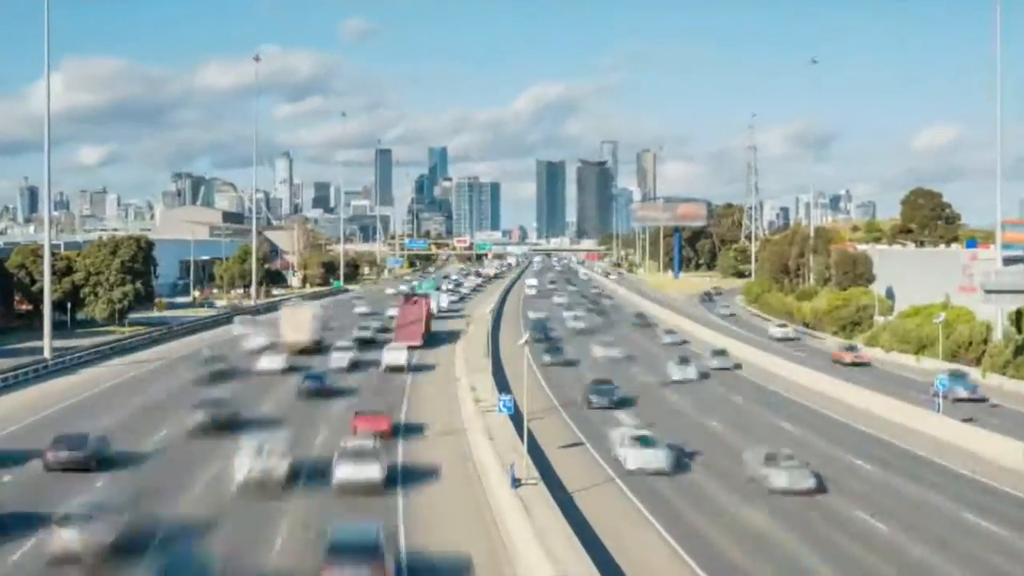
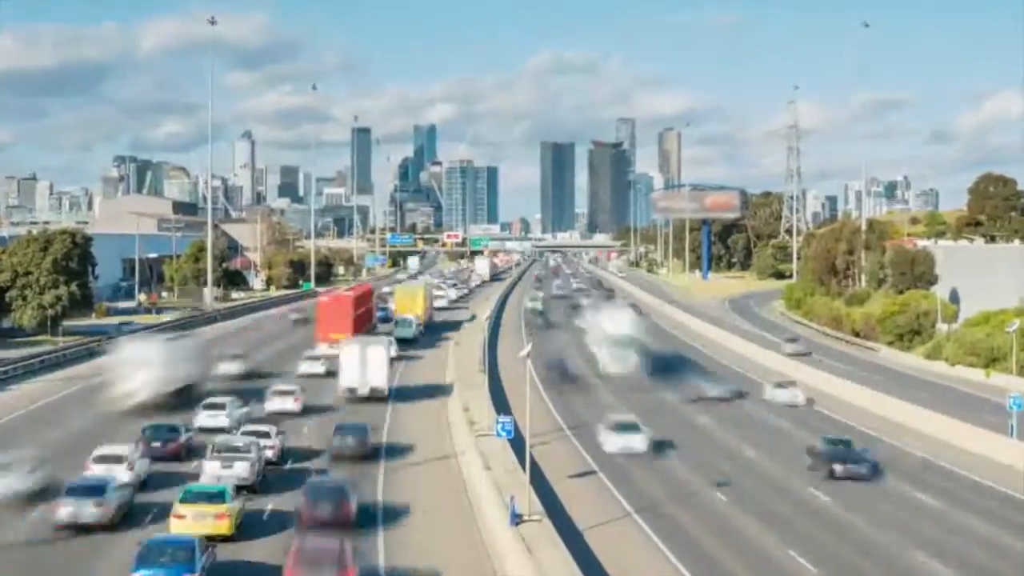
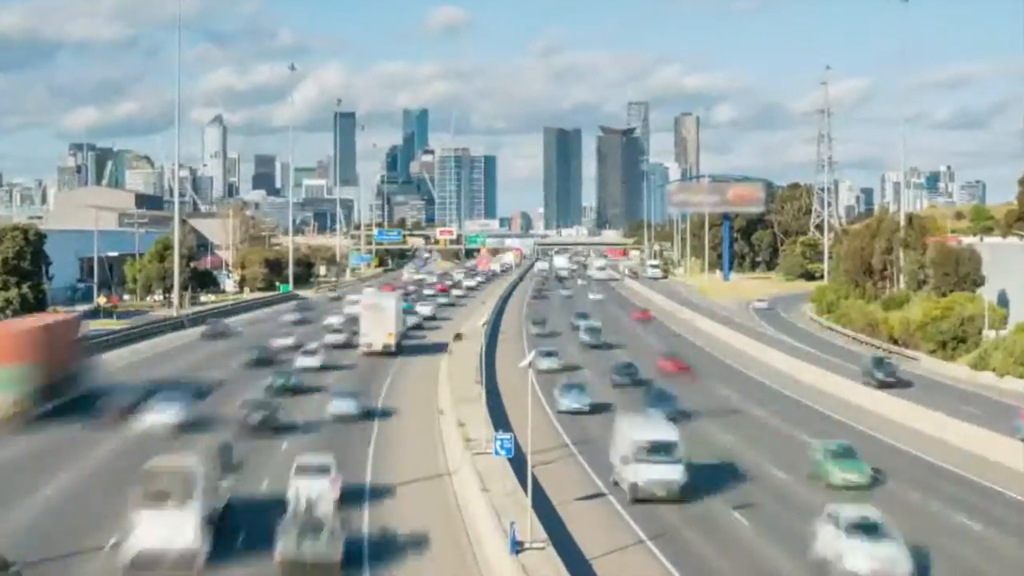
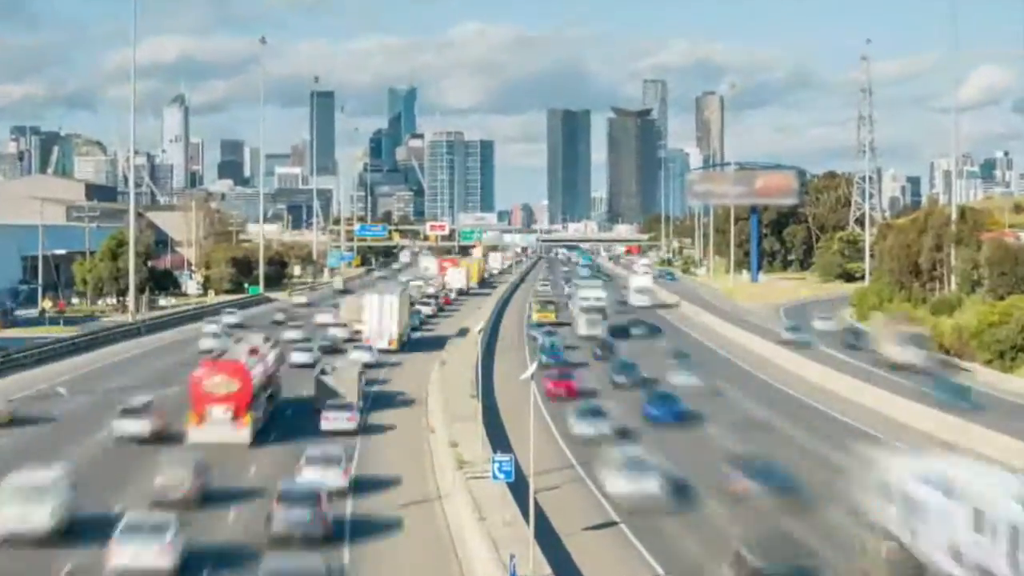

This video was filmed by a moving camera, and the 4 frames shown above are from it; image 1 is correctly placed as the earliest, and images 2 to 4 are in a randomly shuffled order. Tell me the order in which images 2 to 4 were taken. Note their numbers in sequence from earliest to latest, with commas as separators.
2, 3, 4
